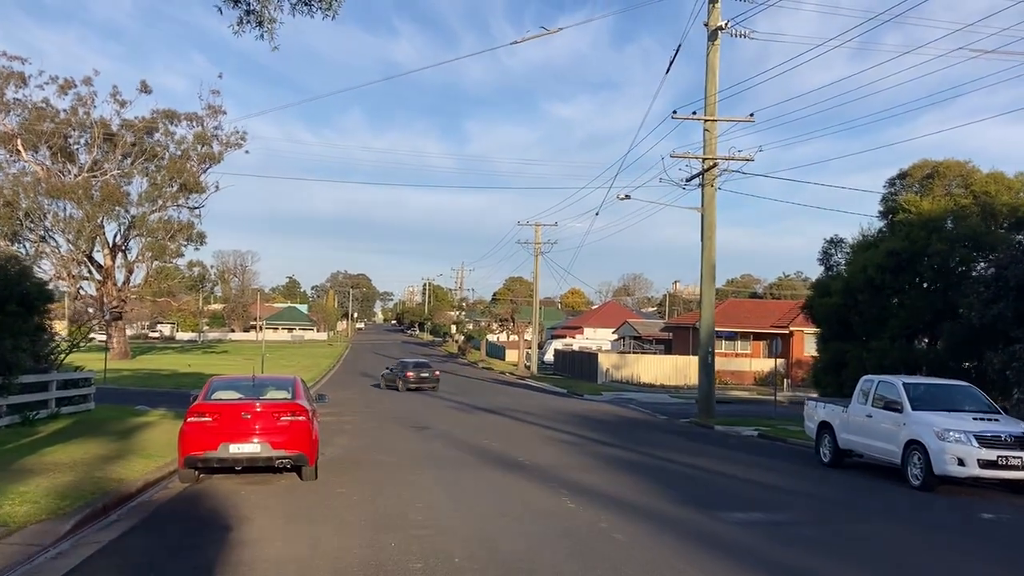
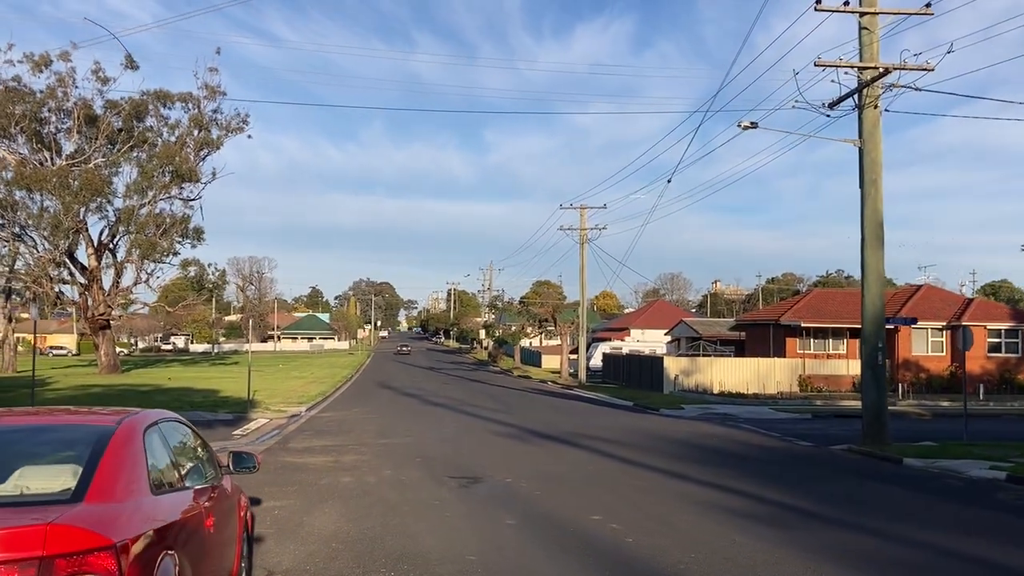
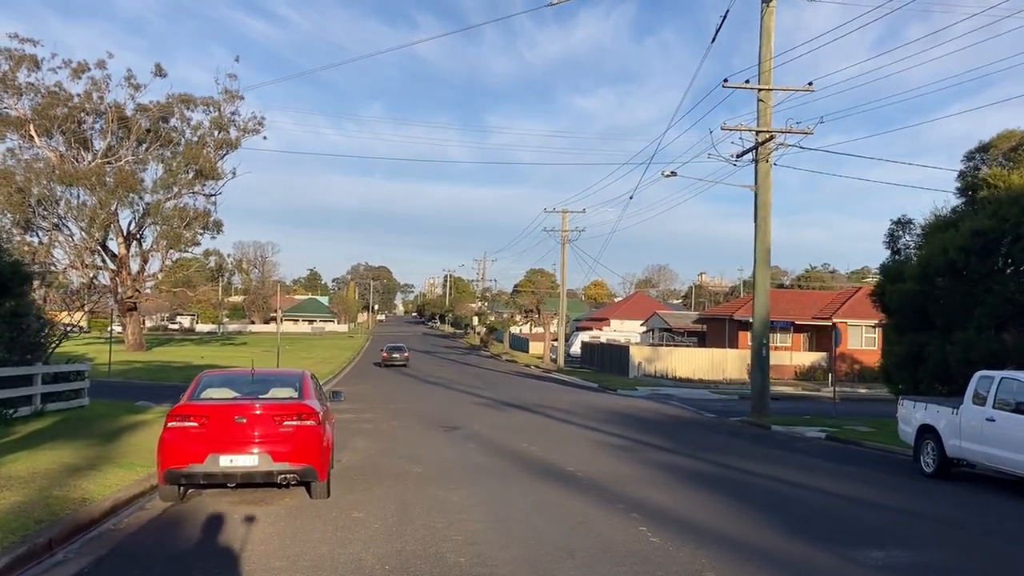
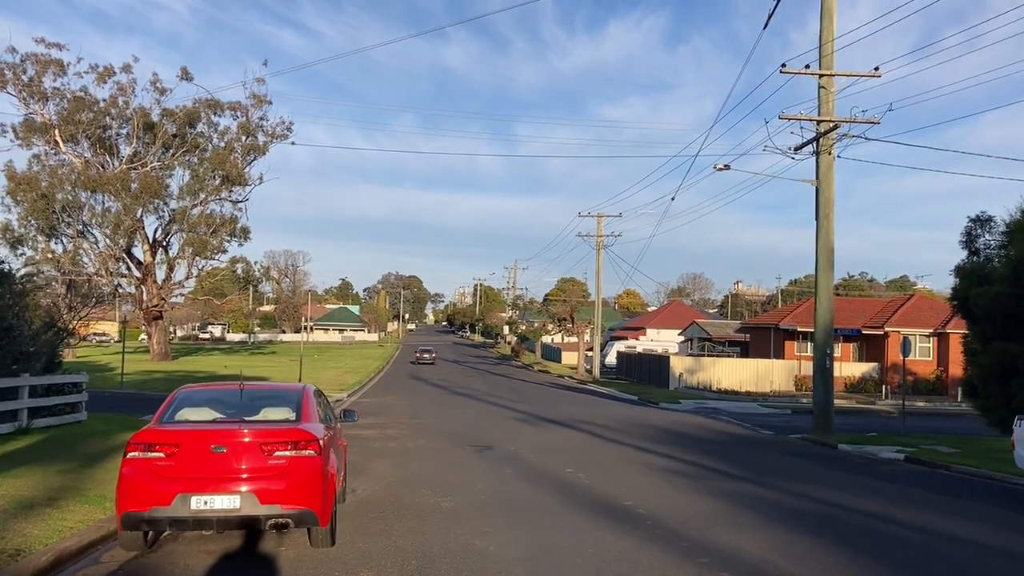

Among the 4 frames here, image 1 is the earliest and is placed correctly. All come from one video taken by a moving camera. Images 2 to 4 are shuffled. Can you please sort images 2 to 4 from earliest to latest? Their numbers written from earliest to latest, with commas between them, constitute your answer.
3, 4, 2
